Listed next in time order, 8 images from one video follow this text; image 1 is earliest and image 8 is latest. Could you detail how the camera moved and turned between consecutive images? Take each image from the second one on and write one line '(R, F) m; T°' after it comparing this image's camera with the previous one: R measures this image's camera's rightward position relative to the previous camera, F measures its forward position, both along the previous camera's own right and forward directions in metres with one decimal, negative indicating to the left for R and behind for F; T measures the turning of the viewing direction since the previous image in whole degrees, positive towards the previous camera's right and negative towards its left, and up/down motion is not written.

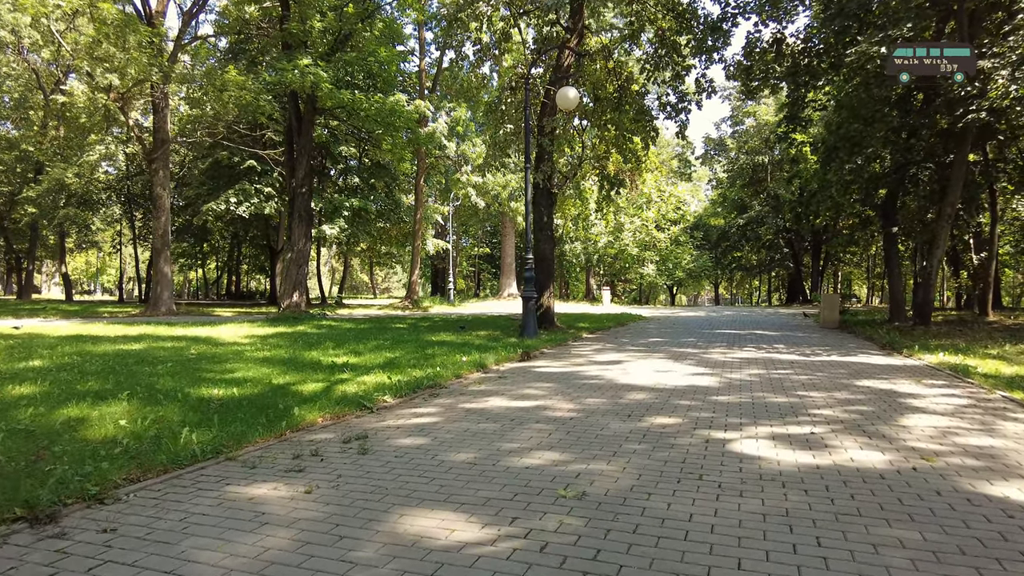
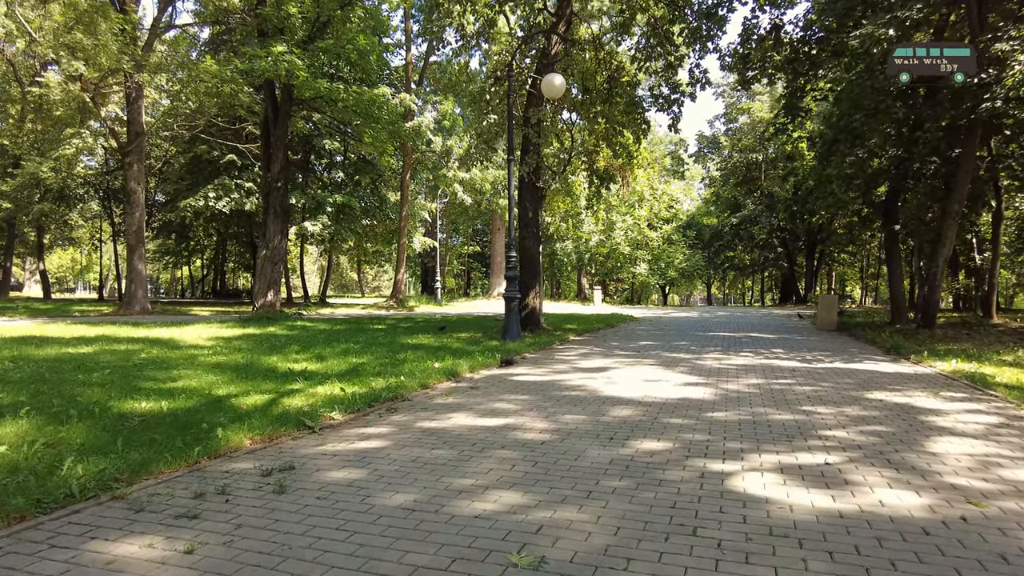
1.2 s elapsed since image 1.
(+0.2, +0.8) m; +1°
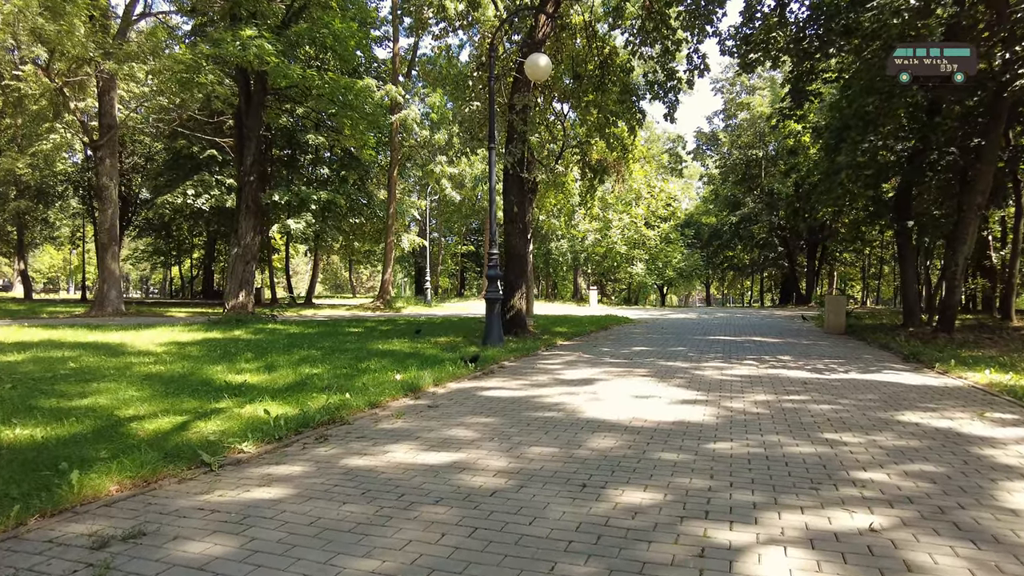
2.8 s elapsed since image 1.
(+0.3, +1.1) m; 0°
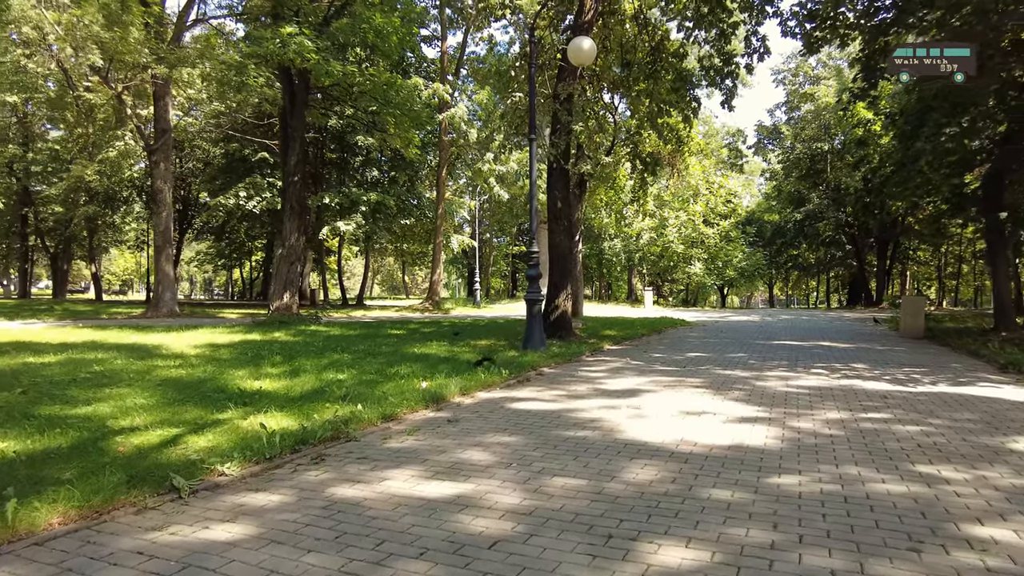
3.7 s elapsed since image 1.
(+0.2, +0.7) m; -5°
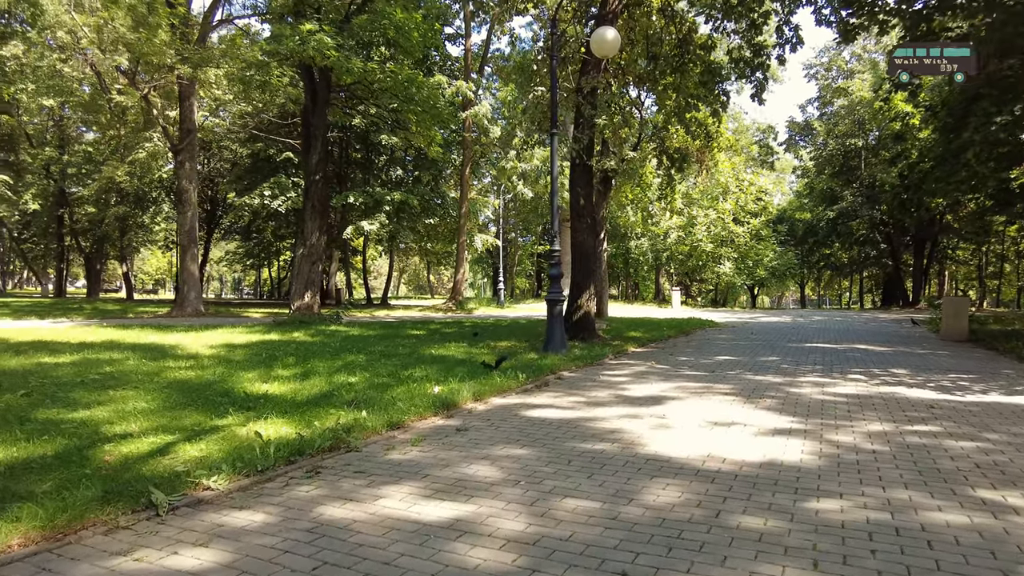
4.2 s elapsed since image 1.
(+0.1, +0.4) m; -2°
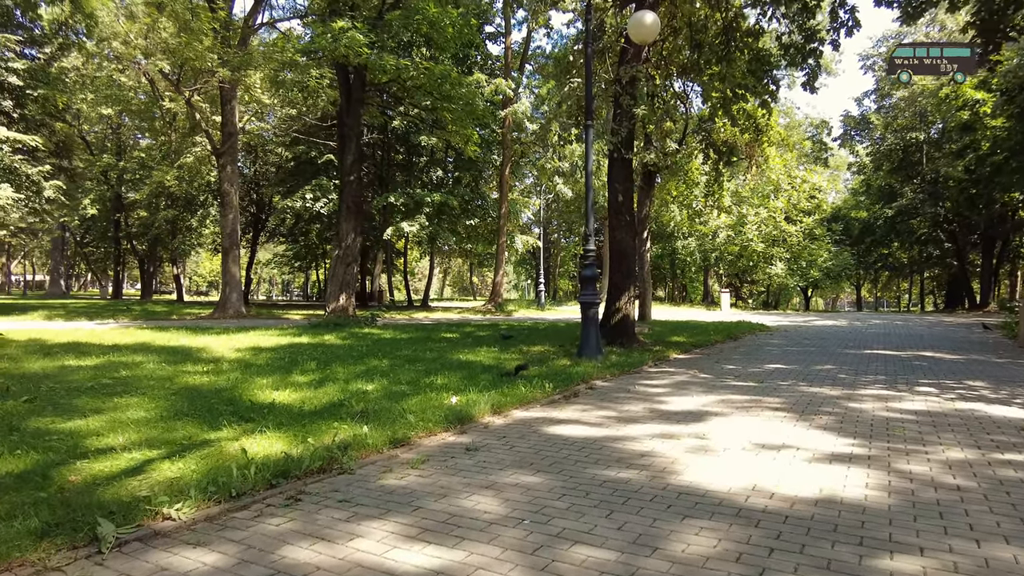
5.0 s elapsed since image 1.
(+0.2, +0.6) m; -4°
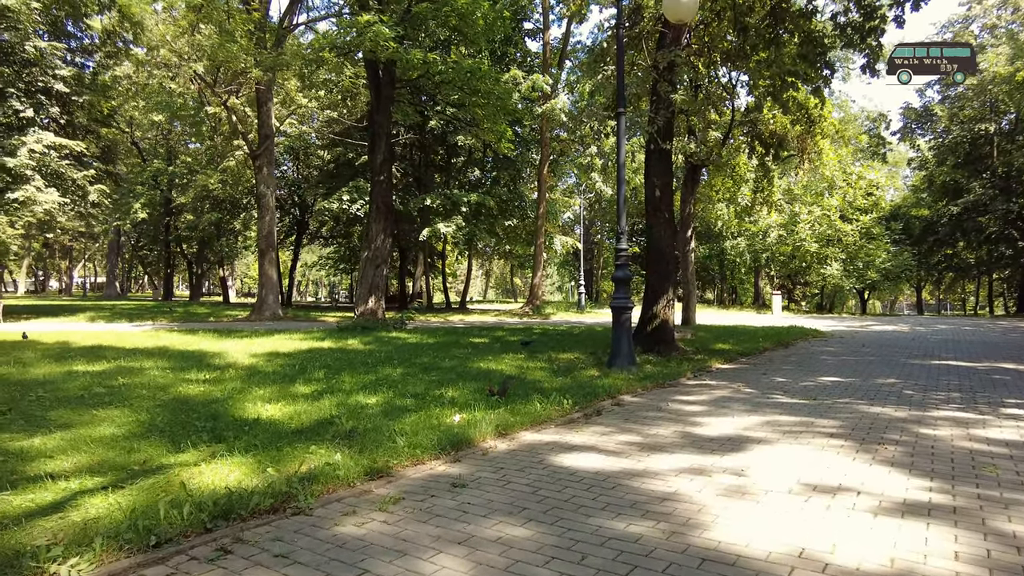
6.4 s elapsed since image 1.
(+0.3, +0.8) m; -4°
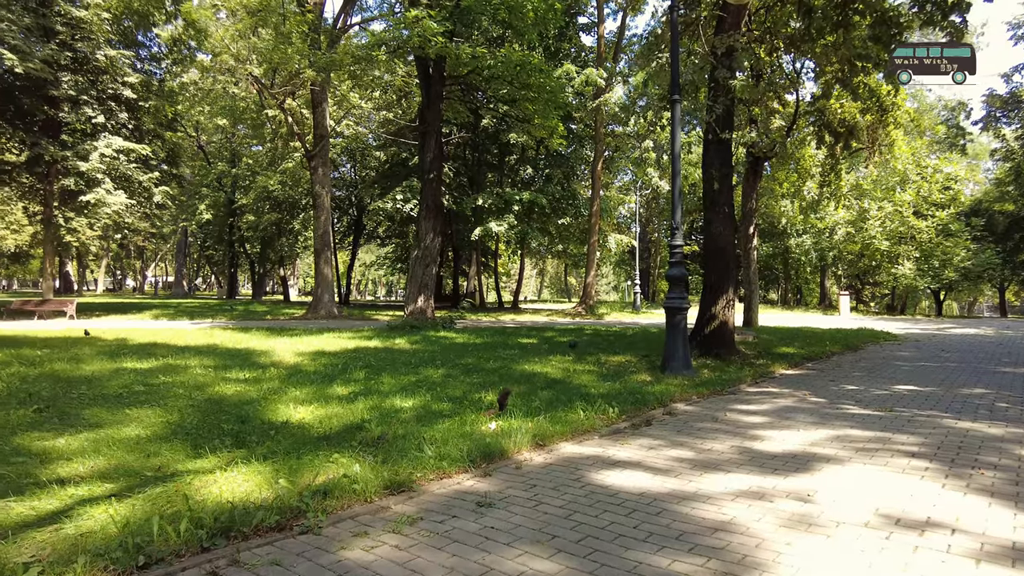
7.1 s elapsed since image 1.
(+0.1, +0.4) m; -5°
